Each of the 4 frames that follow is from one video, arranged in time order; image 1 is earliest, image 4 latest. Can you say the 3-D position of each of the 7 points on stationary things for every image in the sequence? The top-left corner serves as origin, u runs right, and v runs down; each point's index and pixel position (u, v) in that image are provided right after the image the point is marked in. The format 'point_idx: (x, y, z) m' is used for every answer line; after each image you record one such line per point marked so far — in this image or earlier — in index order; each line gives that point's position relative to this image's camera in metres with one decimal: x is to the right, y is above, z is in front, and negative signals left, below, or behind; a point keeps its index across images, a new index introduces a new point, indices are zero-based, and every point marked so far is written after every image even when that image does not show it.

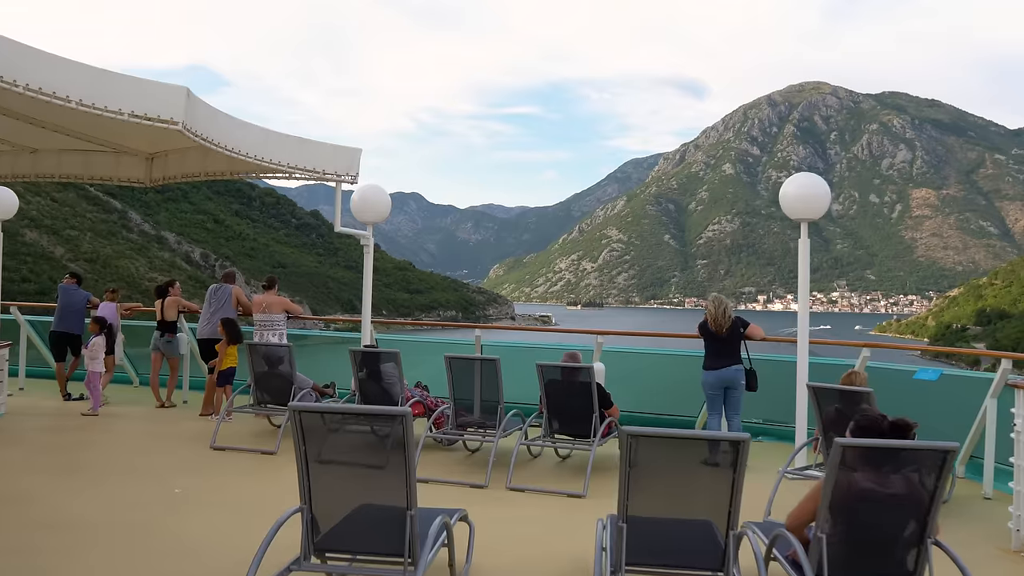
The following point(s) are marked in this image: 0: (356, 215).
0: (-1.0, +0.5, +7.0) m
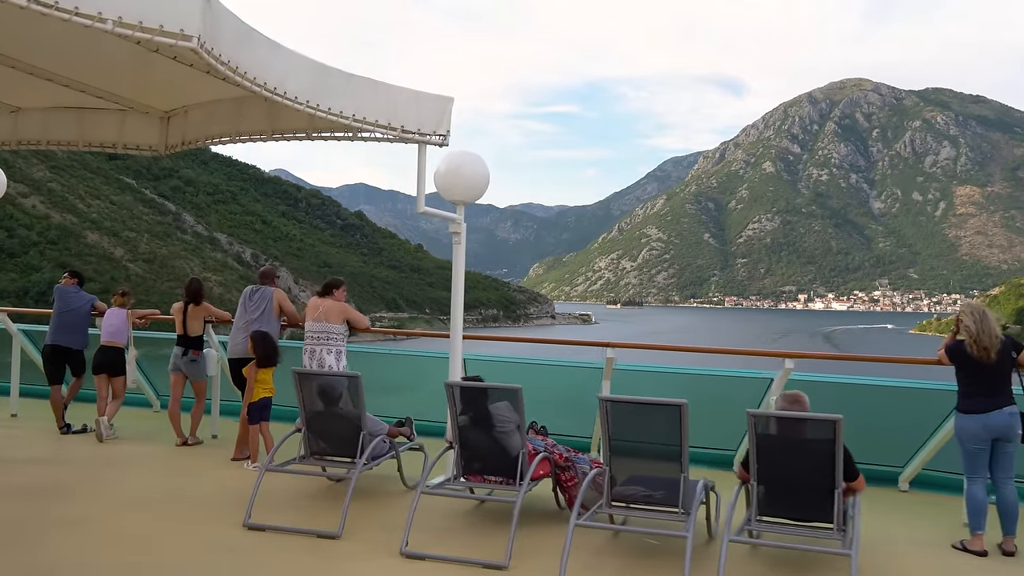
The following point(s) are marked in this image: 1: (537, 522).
0: (-0.3, +0.5, +5.1) m
1: (+0.1, -0.9, +4.3) m
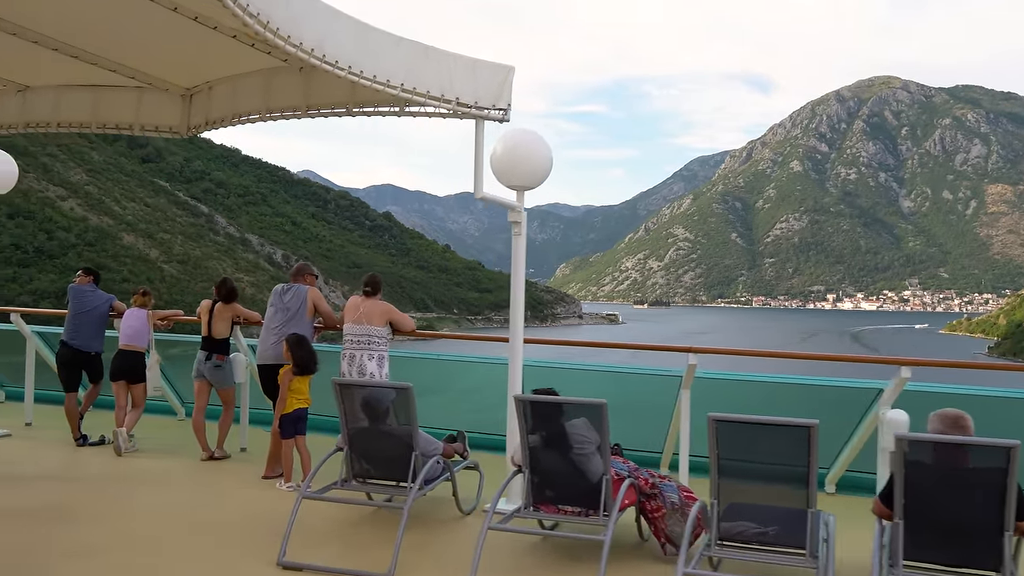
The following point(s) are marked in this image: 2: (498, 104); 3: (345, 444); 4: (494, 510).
0: (-0.1, +0.5, +4.5) m
1: (+0.4, -0.9, +3.7) m
2: (-0.1, +0.7, +4.3) m
3: (-0.6, -0.6, +3.9) m
4: (-0.1, -0.7, +3.4) m
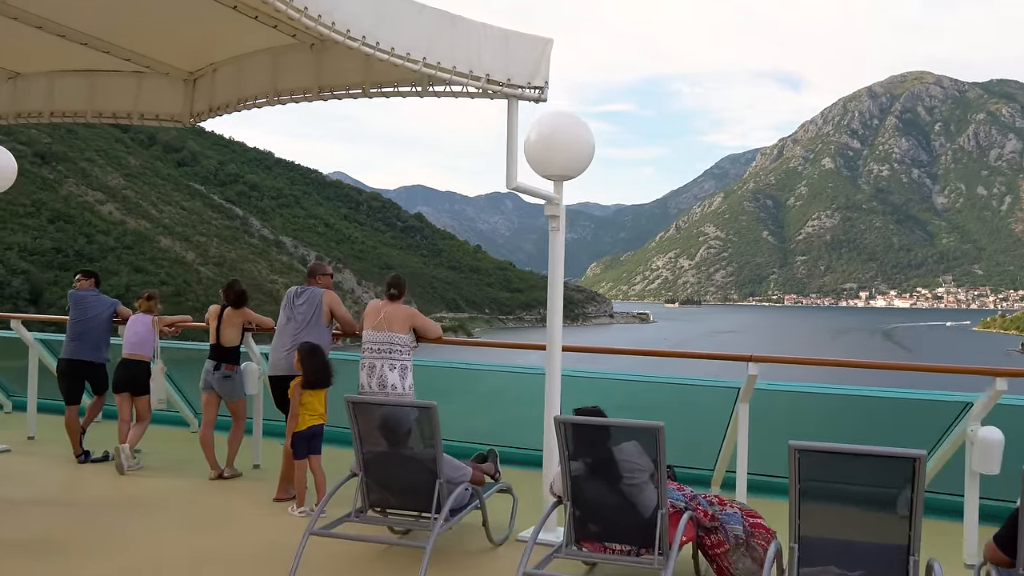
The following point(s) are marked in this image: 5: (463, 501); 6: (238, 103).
0: (+0.1, +0.5, +4.0) m
1: (+0.5, -0.9, +3.2) m
2: (+0.1, +0.7, +3.9) m
3: (-0.5, -0.6, +3.4) m
4: (0.0, -0.7, +2.9) m
5: (-0.2, -0.7, +3.5) m
6: (-1.1, +0.7, +4.4) m
